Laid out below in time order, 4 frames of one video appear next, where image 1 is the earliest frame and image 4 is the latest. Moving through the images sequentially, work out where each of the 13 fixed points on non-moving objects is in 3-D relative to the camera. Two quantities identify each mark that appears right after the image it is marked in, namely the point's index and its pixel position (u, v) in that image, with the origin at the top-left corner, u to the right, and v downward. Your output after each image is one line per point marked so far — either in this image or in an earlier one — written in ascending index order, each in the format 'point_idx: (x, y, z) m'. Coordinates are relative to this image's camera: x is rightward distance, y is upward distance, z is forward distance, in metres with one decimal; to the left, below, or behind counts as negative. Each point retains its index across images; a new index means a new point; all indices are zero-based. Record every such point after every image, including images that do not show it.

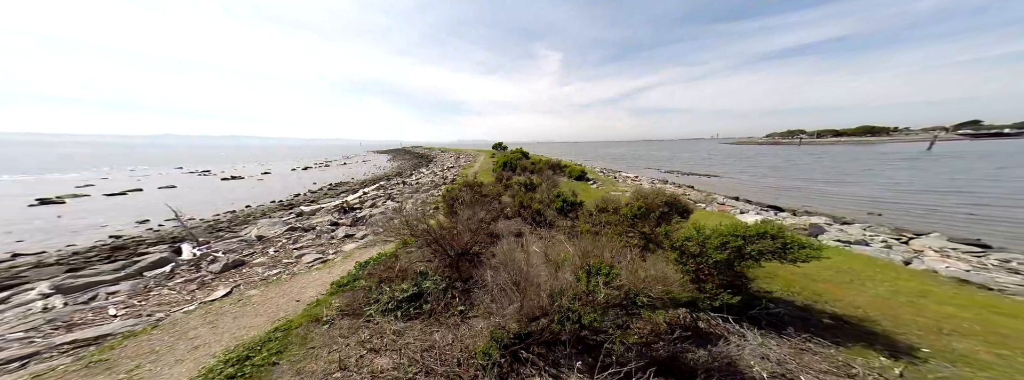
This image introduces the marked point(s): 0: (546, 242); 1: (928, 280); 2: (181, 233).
0: (+1.1, -1.6, +6.0) m
1: (+10.3, -2.2, +5.8) m
2: (-16.0, -2.0, +11.2) m
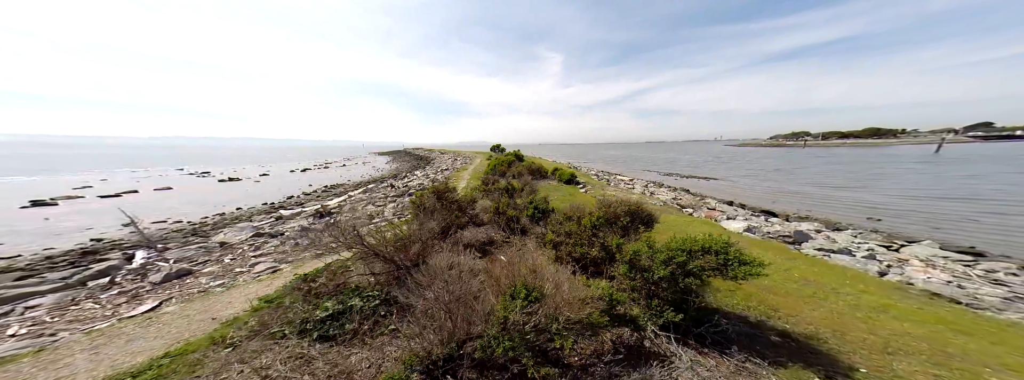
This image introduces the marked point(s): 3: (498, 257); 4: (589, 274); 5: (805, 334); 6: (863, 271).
0: (0.0, -1.8, +5.9) m
1: (+9.2, -2.5, +5.6) m
2: (-17.0, -2.2, +11.2) m
3: (-0.1, -1.8, +6.0) m
4: (+1.9, -2.0, +5.5) m
5: (+5.1, -2.5, +4.1) m
6: (+10.7, -2.5, +7.2) m
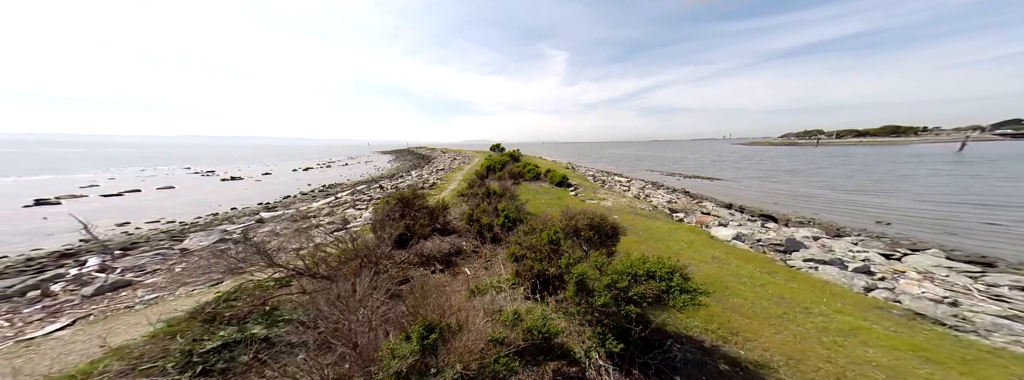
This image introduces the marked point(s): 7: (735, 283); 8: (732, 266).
0: (-1.1, -2.0, +5.7) m
1: (+8.0, -2.7, +5.2) m
2: (-18.1, -2.3, +11.4) m
3: (-1.3, -2.0, +5.8) m
4: (+0.8, -2.3, +5.3) m
5: (+4.0, -2.8, +3.8) m
6: (+9.6, -2.8, +6.7) m
7: (+6.1, -2.5, +6.3) m
8: (+6.9, -2.4, +7.3) m
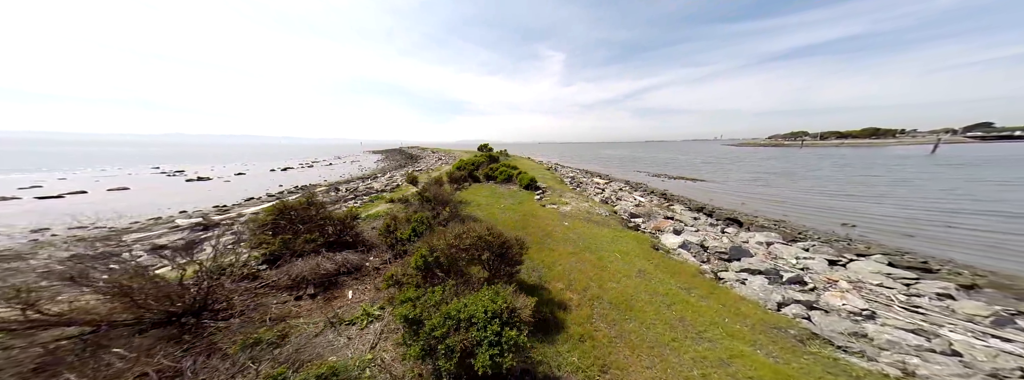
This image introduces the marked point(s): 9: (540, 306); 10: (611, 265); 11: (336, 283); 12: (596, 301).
0: (-3.7, -2.3, +5.2) m
1: (+5.4, -3.1, +5.0) m
2: (-20.8, -2.6, +10.5) m
3: (-3.9, -2.4, +5.3) m
4: (-1.8, -2.6, +4.8) m
5: (+1.4, -3.1, +3.4) m
6: (+6.9, -3.1, +6.5) m
7: (+3.4, -2.9, +6.0) m
8: (+4.3, -2.7, +7.0) m
9: (+0.7, -2.8, +5.6) m
10: (+3.3, -2.5, +7.9) m
11: (-4.3, -2.2, +5.7) m
12: (+2.2, -2.8, +6.0) m
